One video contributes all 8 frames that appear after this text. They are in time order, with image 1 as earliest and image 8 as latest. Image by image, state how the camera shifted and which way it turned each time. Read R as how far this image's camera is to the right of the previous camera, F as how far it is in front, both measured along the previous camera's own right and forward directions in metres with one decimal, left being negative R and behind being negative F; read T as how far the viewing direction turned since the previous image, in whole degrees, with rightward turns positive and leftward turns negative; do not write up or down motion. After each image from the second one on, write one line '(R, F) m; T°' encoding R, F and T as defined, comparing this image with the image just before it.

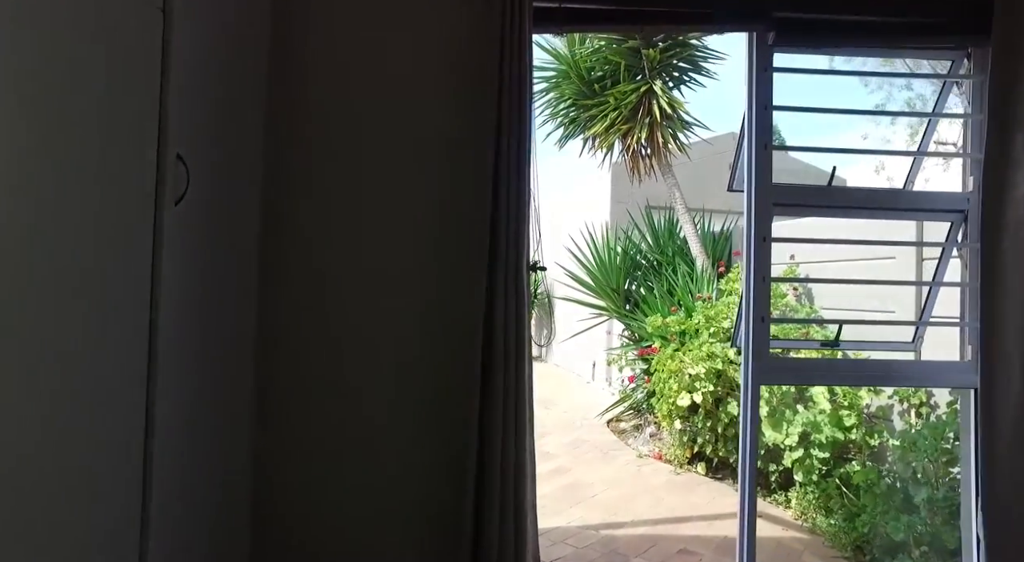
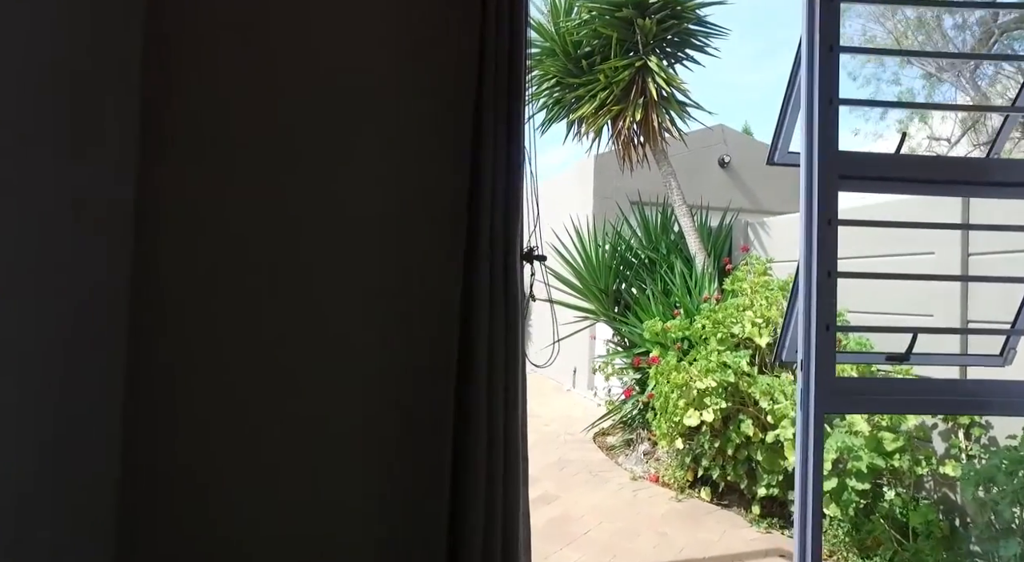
(0.0, +0.6) m; +3°
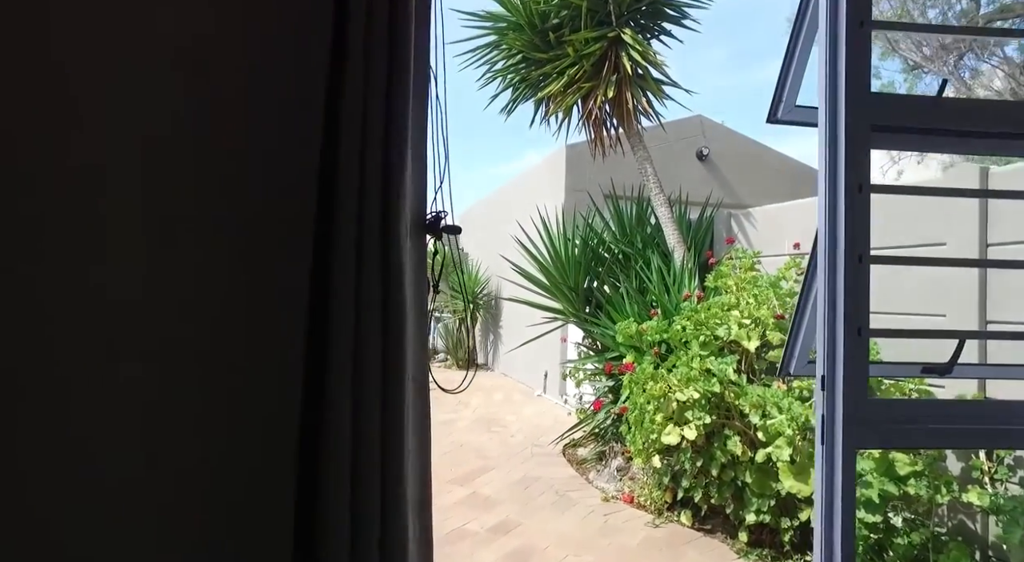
(+0.1, +0.5) m; +2°
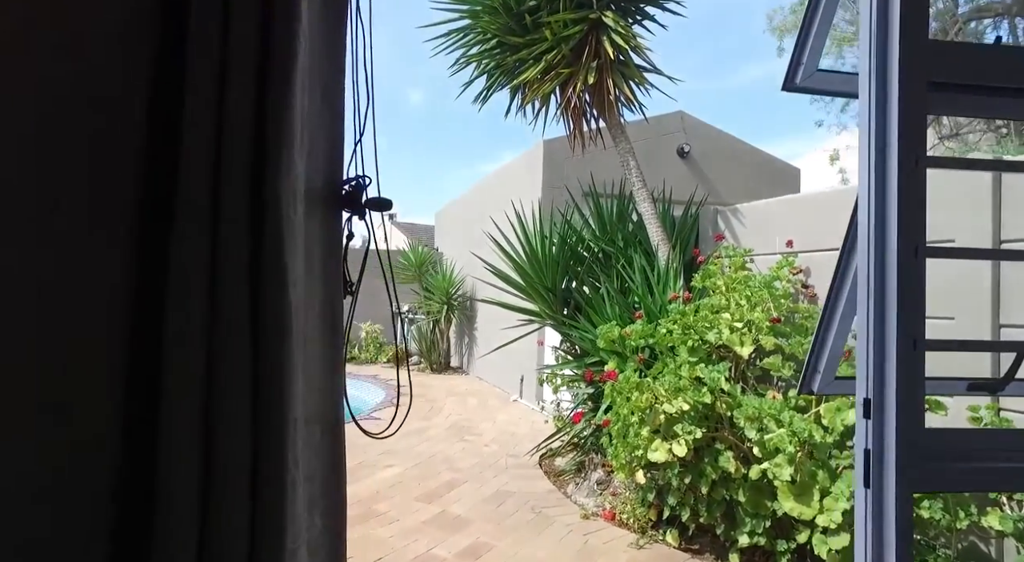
(0.0, +0.3) m; +2°
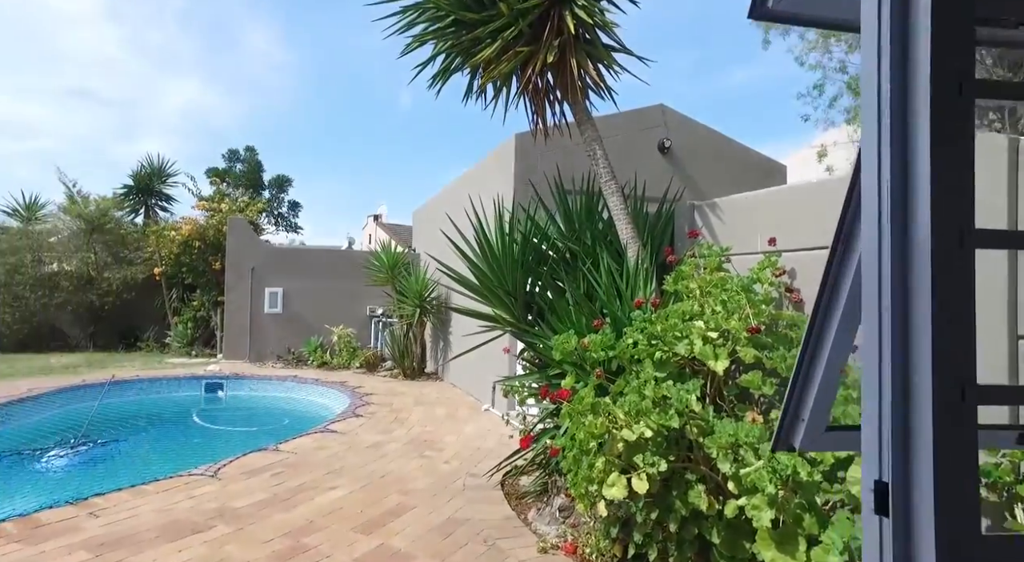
(+0.2, +0.4) m; +1°
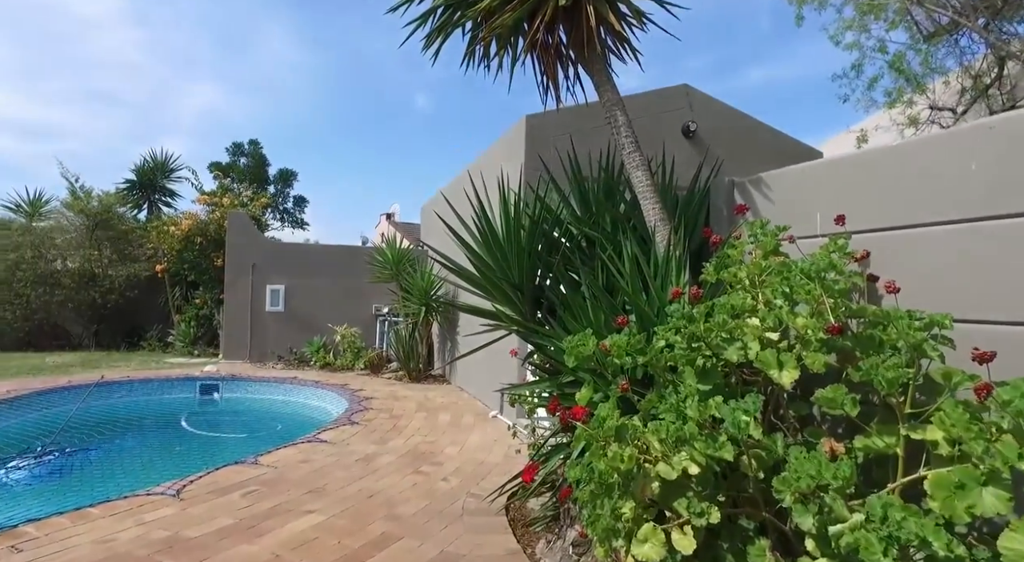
(+0.1, +0.6) m; -2°
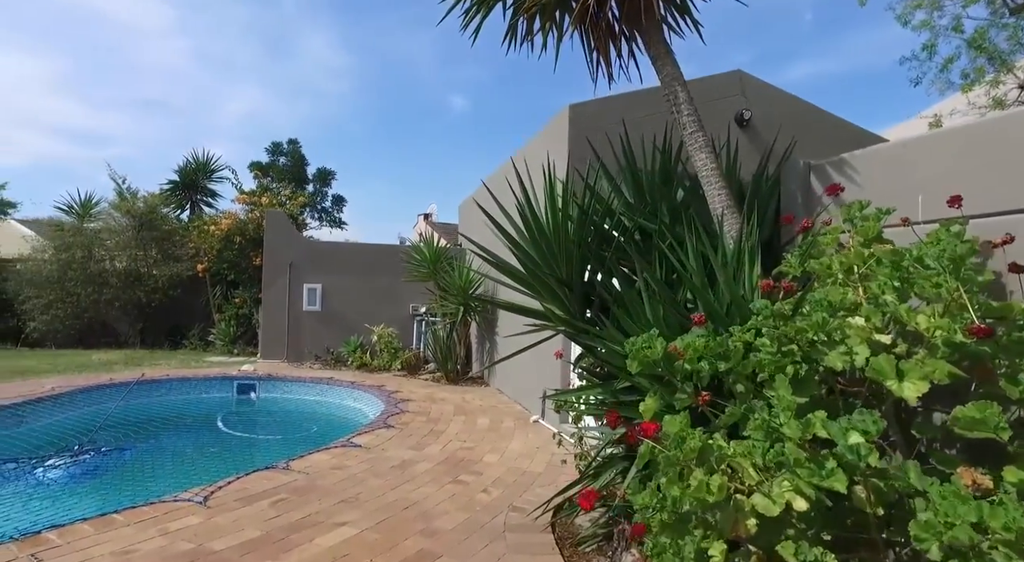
(-0.1, +0.3) m; -4°
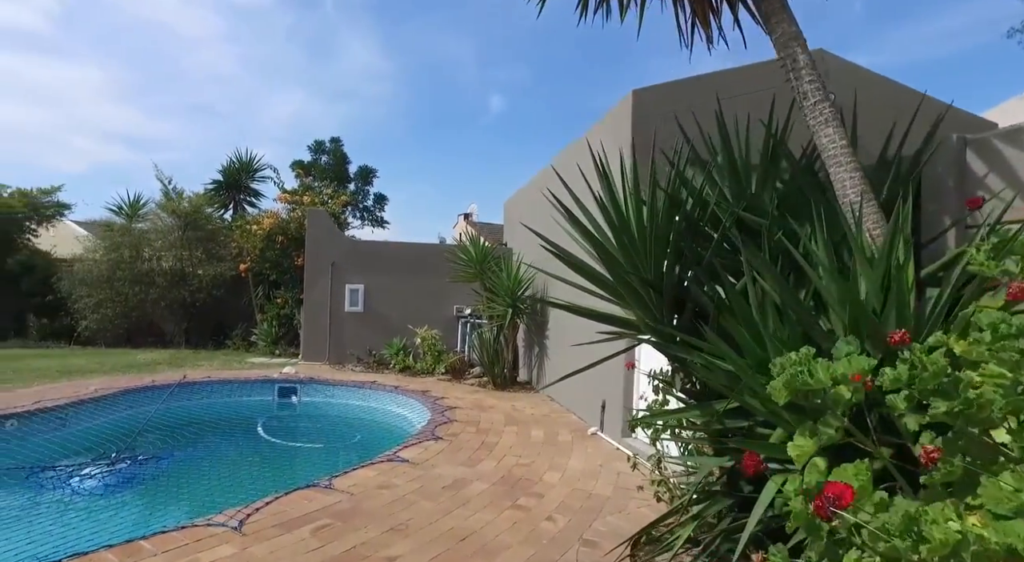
(-0.2, +0.4) m; -4°
